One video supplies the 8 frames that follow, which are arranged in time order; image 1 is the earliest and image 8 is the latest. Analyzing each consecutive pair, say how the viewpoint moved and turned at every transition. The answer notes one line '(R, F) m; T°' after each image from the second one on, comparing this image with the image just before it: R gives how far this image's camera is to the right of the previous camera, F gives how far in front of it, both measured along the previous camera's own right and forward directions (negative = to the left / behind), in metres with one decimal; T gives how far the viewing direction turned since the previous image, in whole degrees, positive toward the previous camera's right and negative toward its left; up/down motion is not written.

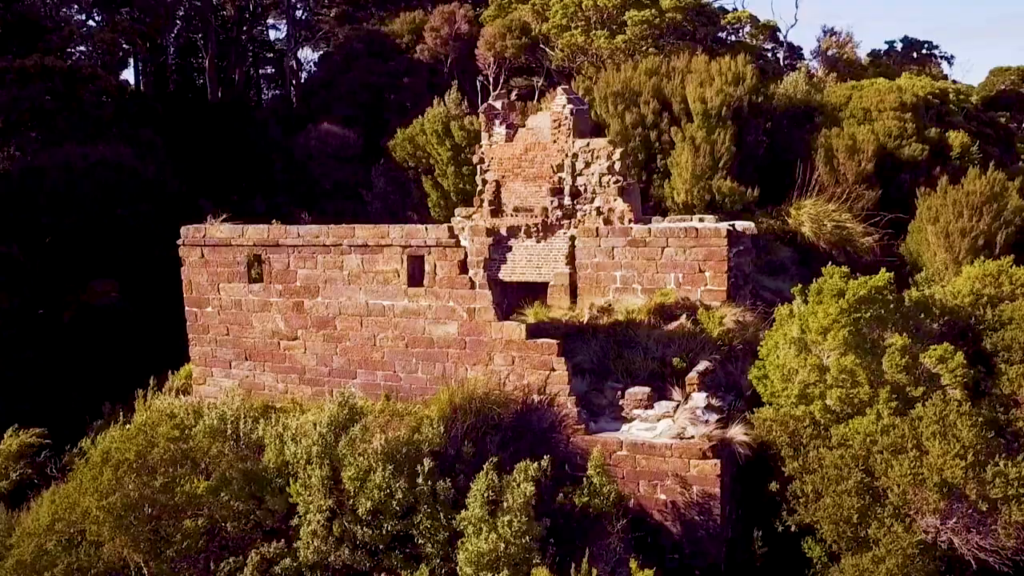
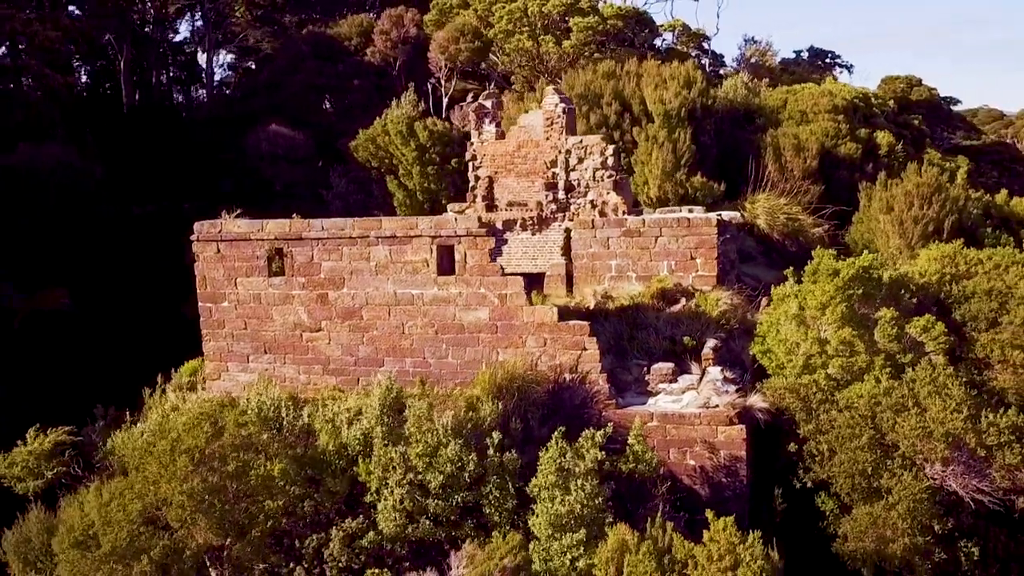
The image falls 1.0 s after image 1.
(-1.5, -0.4) m; +7°
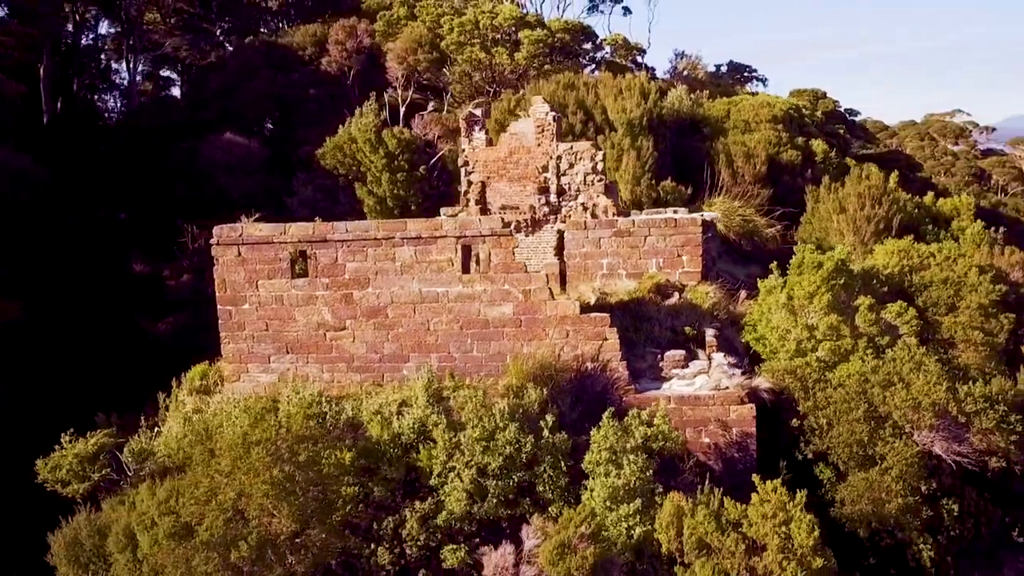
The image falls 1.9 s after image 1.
(-1.4, -0.5) m; +7°
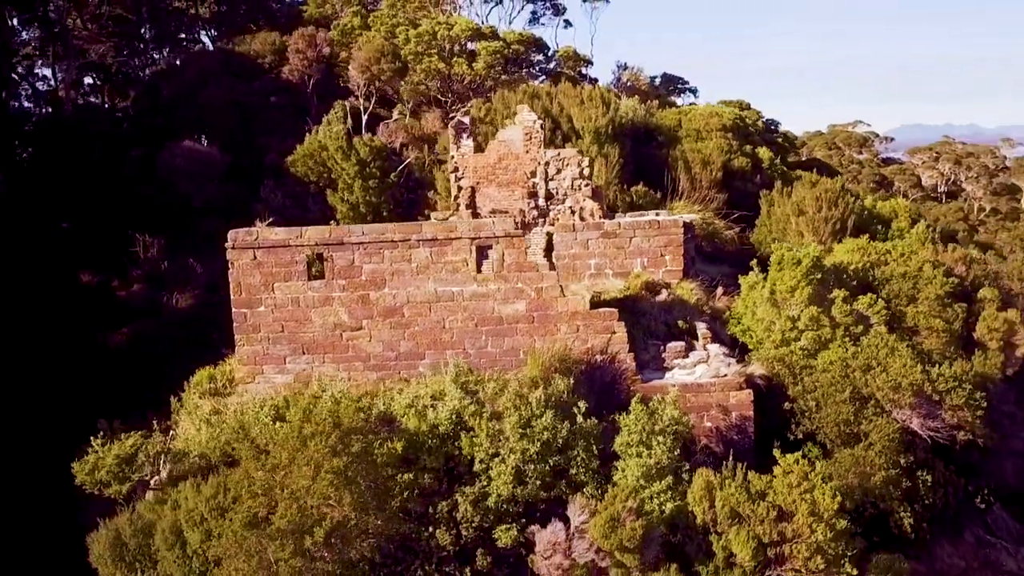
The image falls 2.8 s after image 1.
(-1.2, -0.4) m; +6°
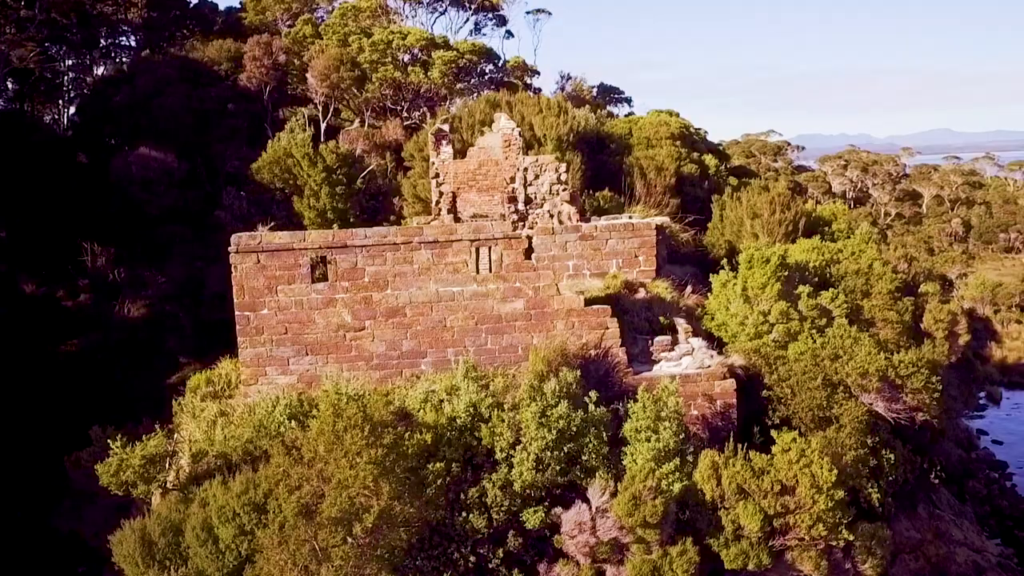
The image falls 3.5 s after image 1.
(-1.0, -0.4) m; +6°
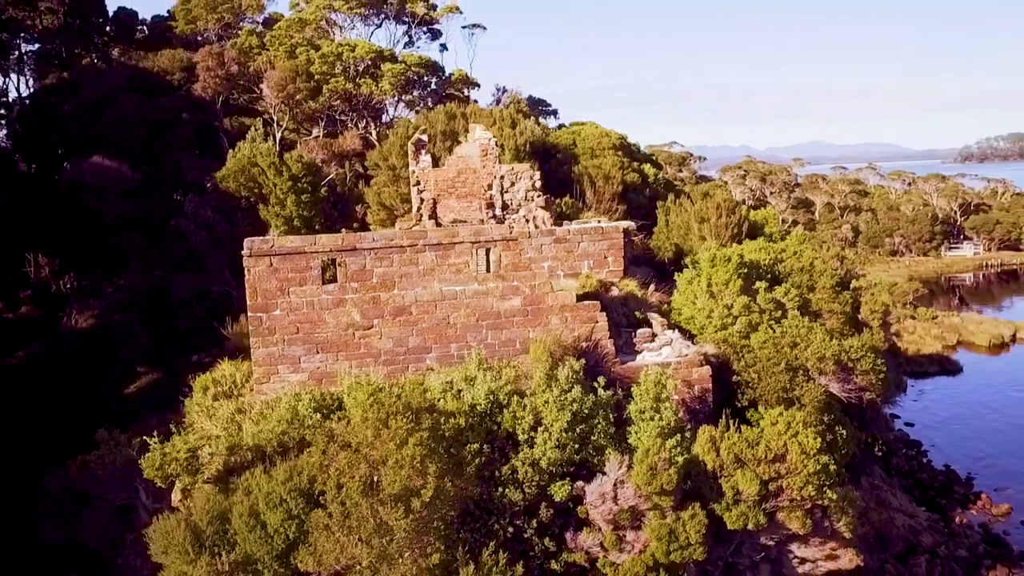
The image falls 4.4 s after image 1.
(-1.3, -0.7) m; +7°
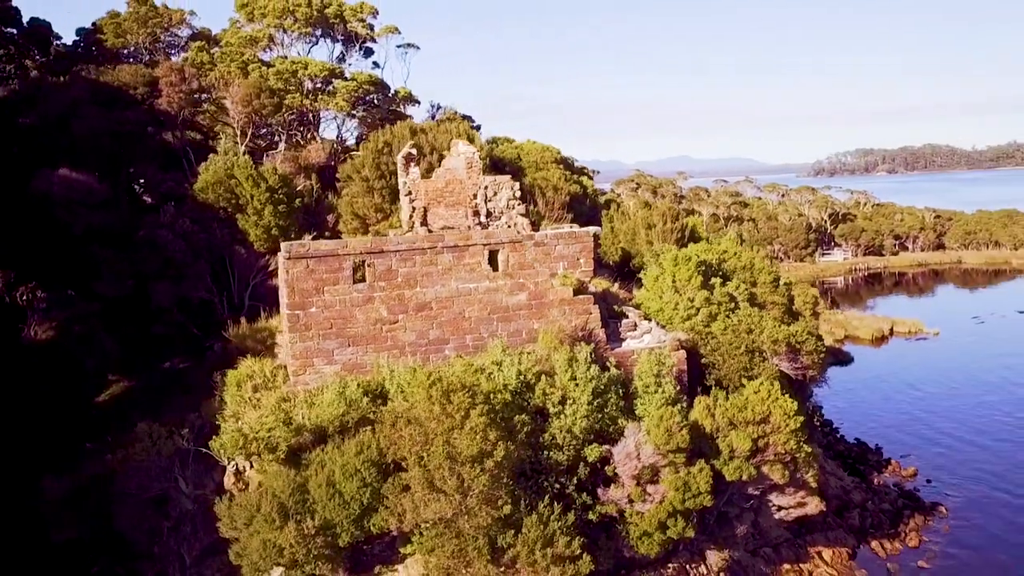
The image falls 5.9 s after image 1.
(-1.9, -1.3) m; +8°
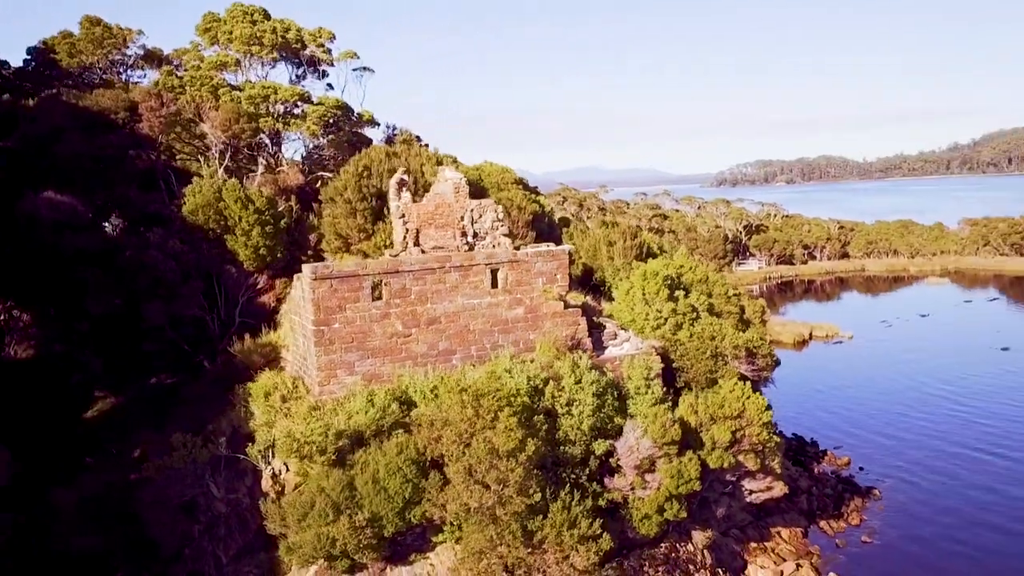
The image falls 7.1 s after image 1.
(-1.4, -1.4) m; +6°
